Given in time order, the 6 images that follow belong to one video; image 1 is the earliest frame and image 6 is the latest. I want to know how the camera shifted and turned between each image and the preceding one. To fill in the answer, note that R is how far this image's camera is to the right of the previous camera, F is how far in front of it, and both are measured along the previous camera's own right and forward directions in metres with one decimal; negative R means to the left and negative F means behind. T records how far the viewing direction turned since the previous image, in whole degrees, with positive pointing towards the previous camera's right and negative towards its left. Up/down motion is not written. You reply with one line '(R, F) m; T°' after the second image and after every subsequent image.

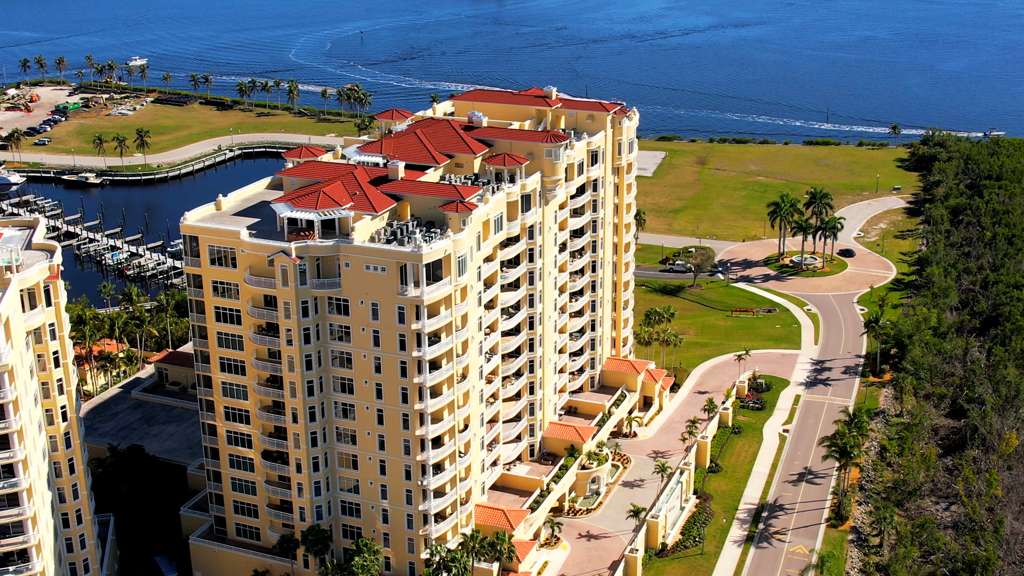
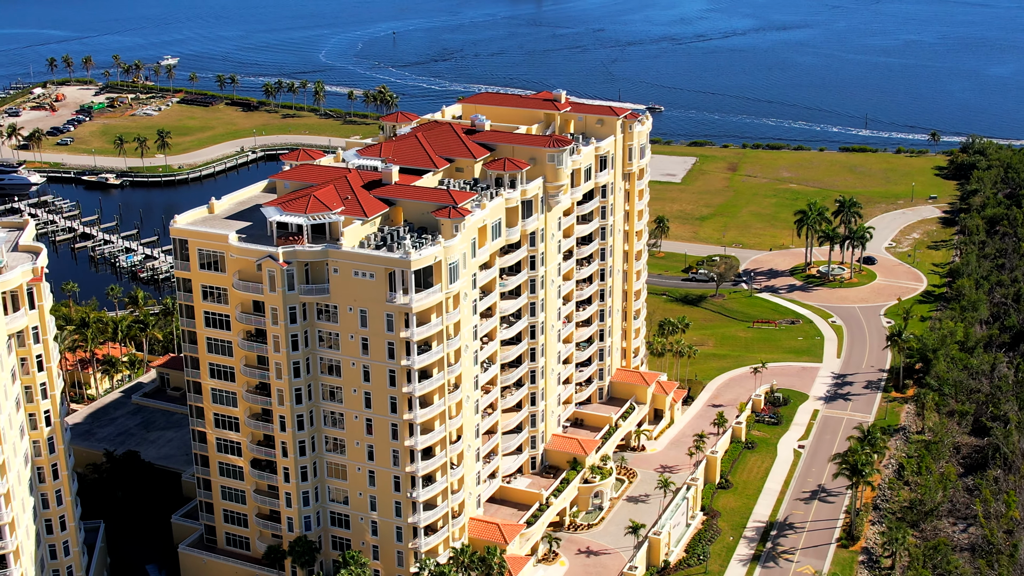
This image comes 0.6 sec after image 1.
(+3.7, +2.7) m; -2°
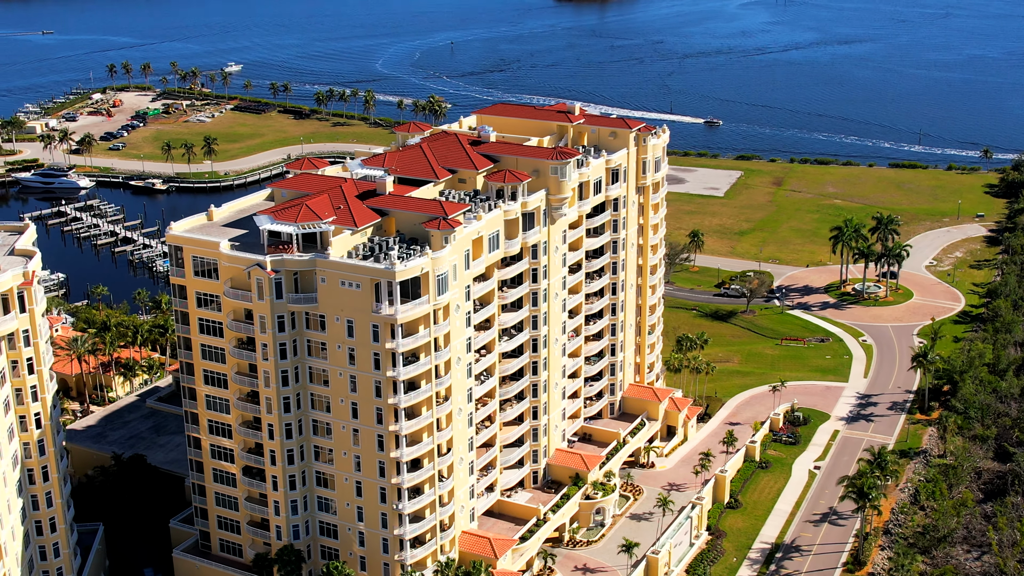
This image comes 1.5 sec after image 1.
(+5.6, +0.9) m; -3°
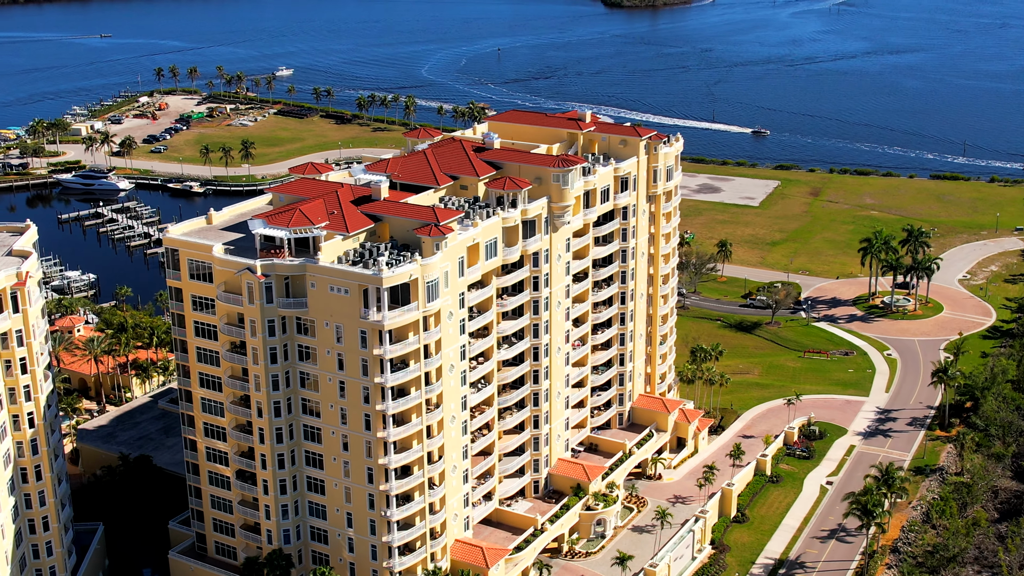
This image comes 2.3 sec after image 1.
(+4.6, +0.7) m; -3°
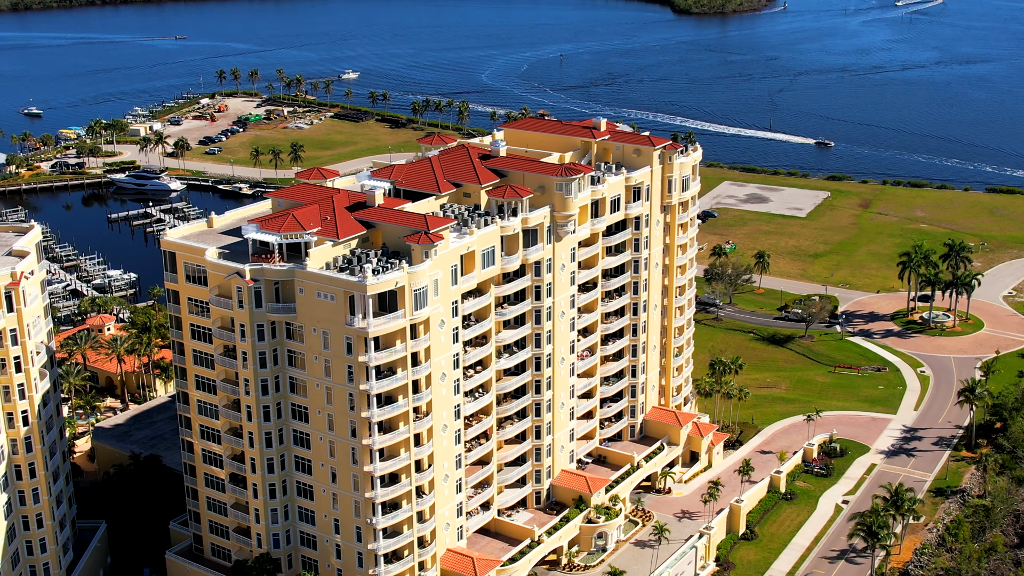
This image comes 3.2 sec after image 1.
(+5.9, +0.9) m; -3°
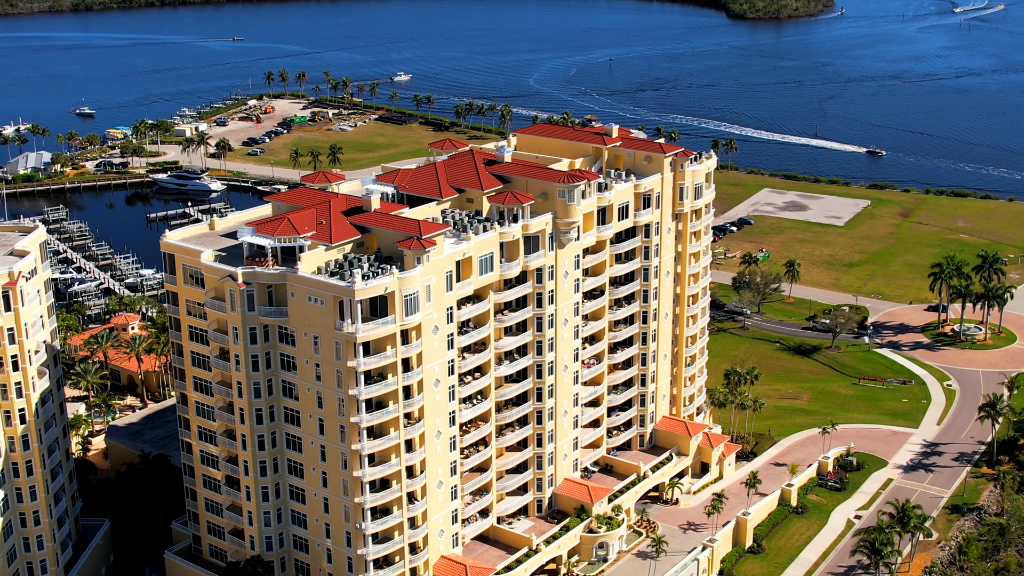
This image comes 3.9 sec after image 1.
(+4.6, +0.7) m; -3°
